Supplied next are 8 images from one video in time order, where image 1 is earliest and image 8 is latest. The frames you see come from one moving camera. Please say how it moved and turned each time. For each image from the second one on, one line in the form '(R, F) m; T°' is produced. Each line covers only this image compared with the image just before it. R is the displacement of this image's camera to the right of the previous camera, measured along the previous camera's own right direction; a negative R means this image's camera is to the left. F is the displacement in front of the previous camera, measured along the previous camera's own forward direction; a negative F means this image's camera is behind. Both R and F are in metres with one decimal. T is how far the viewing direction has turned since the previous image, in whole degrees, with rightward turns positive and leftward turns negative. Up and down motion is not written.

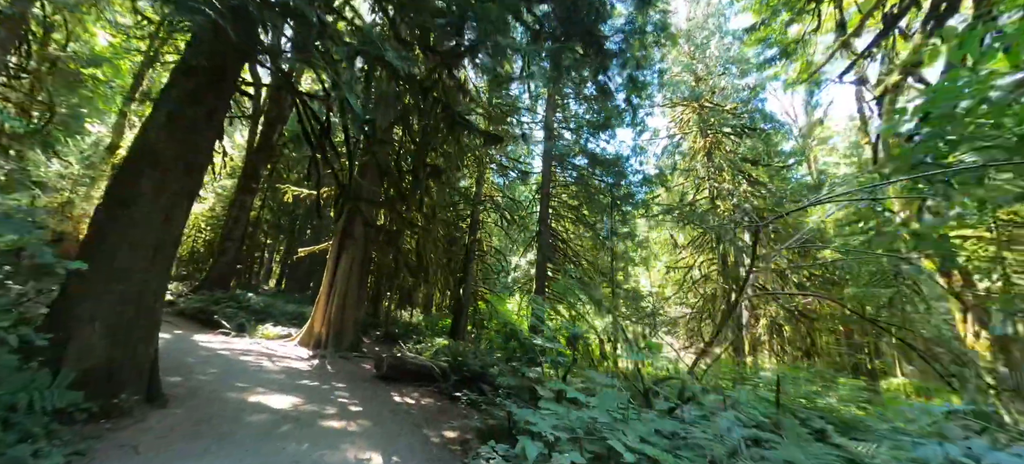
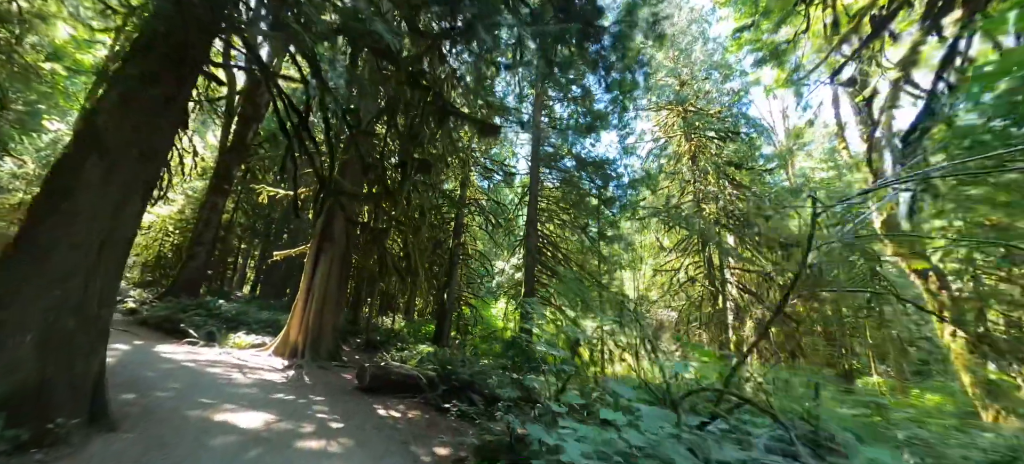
(-0.1, +0.2) m; +3°
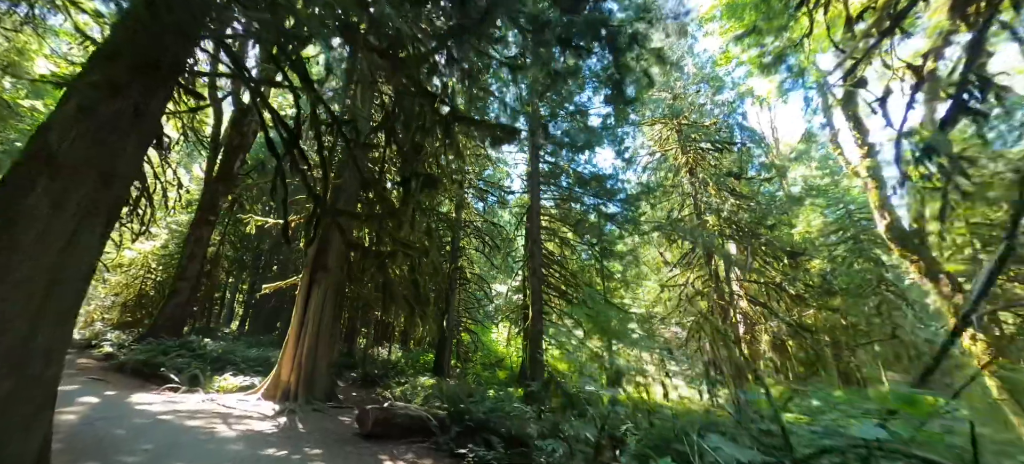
(-0.2, +0.3) m; +1°
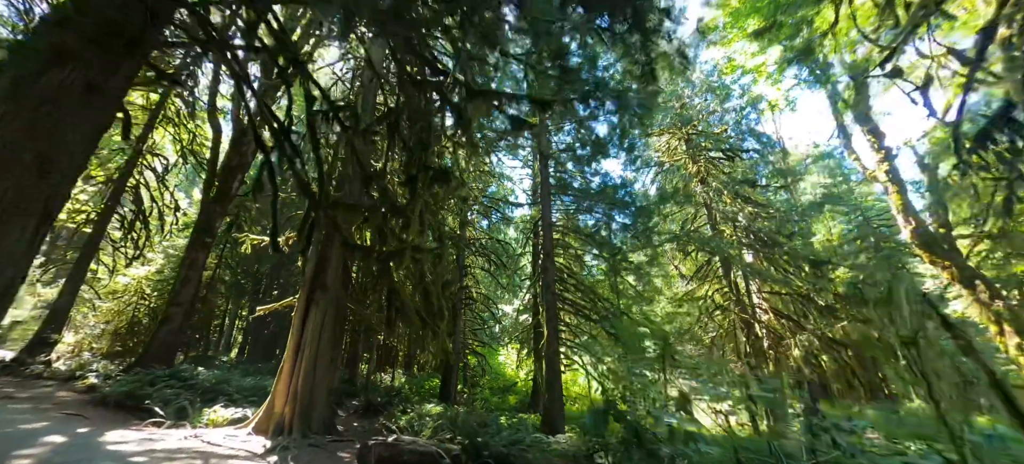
(-0.1, +0.3) m; 0°
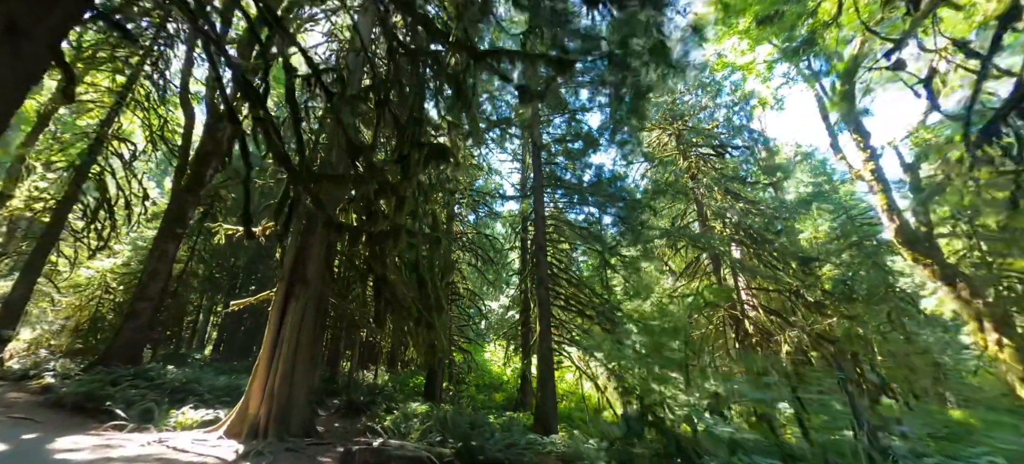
(-0.1, +0.2) m; +2°
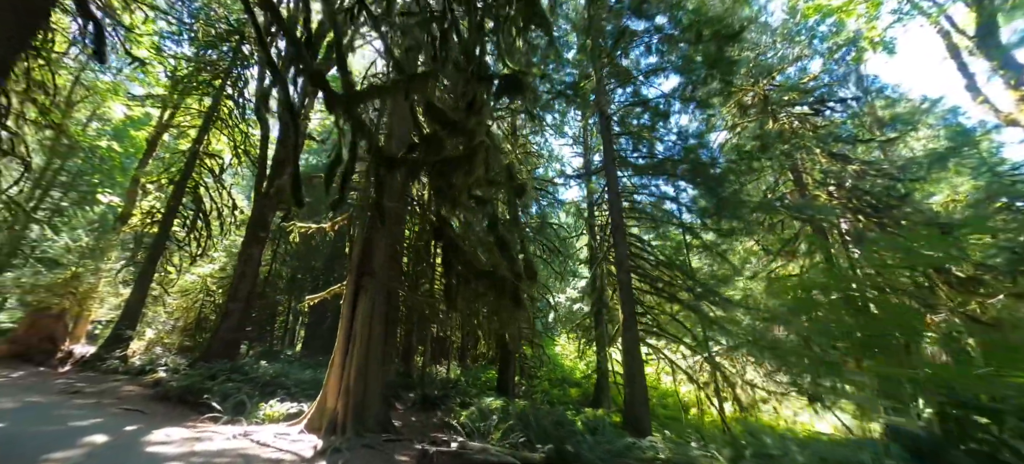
(-0.2, +0.4) m; -9°
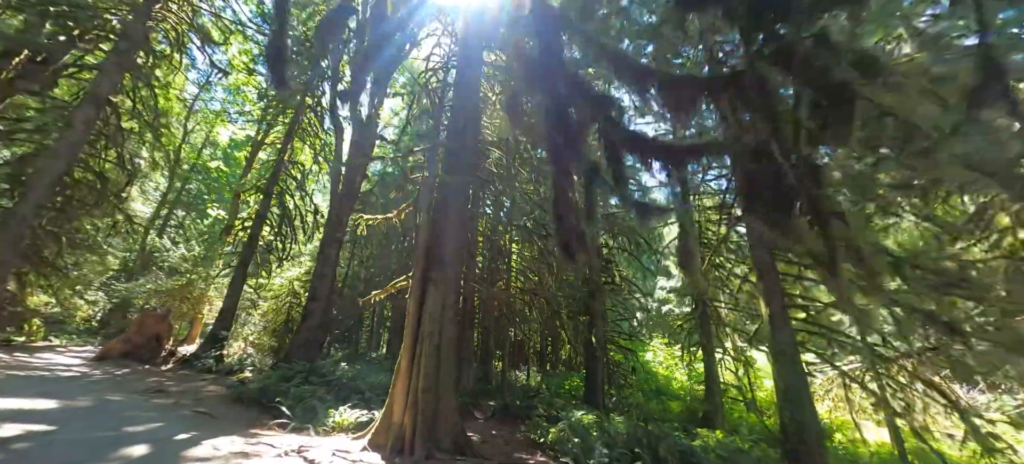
(-0.2, +0.8) m; -11°
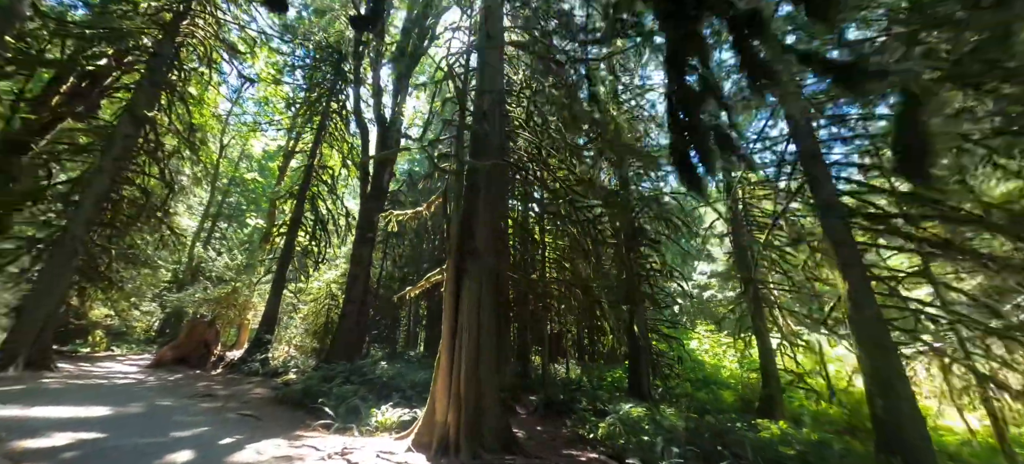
(-0.1, +0.2) m; -4°
